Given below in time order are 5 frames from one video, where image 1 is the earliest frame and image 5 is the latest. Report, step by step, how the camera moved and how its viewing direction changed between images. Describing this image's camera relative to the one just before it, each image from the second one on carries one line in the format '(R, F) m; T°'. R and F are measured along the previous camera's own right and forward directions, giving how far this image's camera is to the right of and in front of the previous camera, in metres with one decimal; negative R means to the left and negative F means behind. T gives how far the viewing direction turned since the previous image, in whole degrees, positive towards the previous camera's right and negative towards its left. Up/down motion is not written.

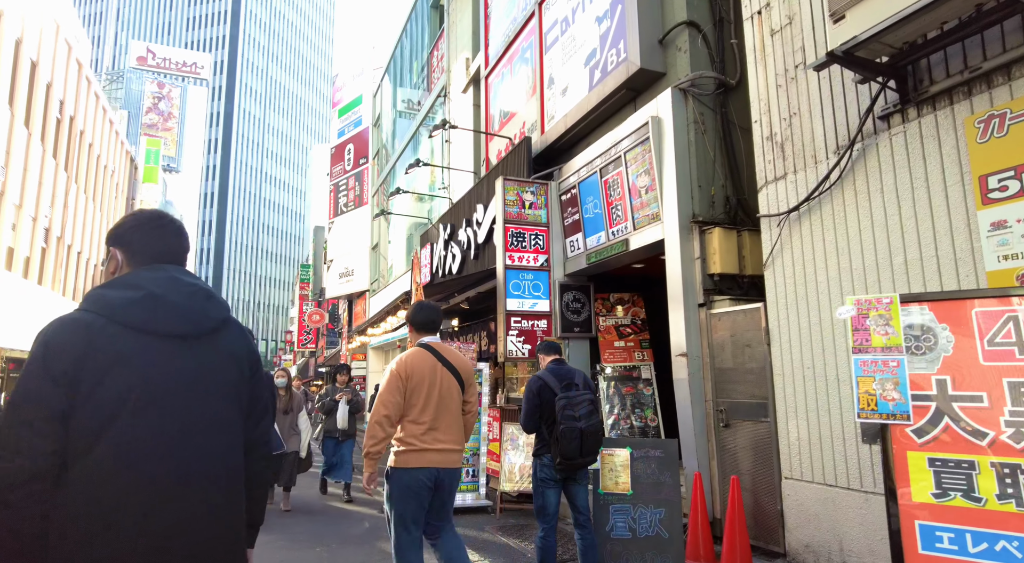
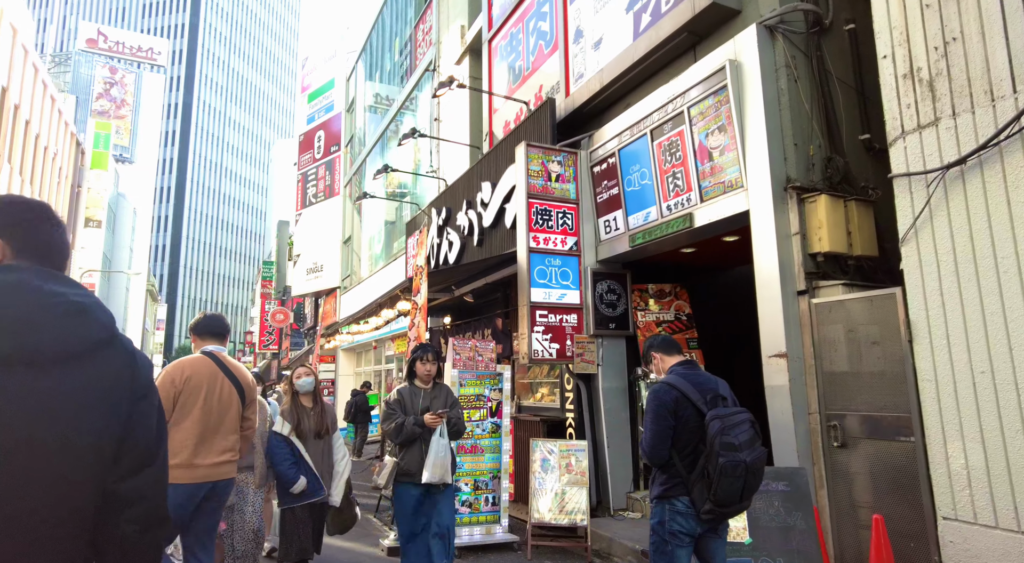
(-0.7, +1.4) m; +3°
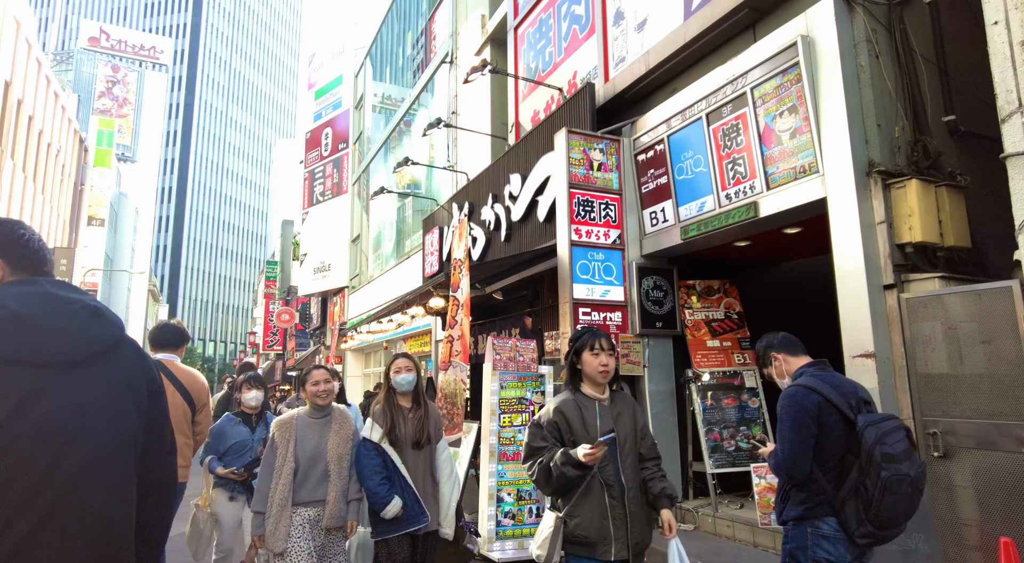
(-0.4, +0.4) m; 0°
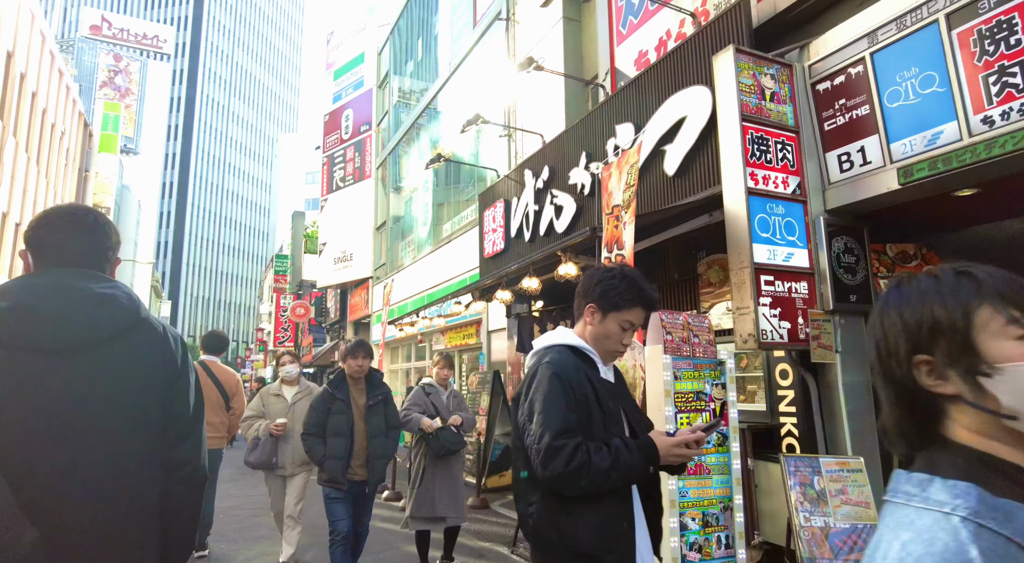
(-1.3, +1.5) m; 0°
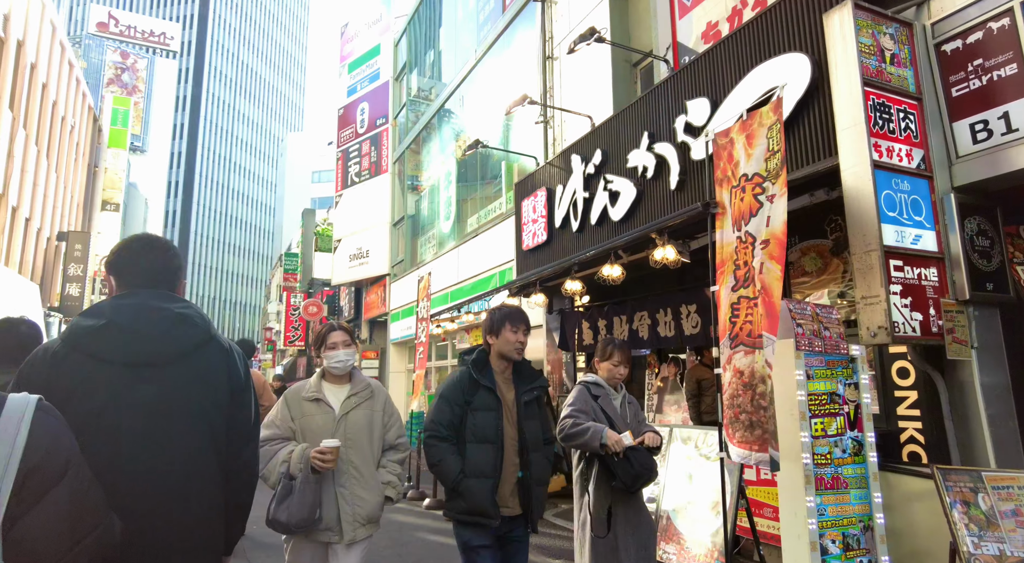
(-0.6, +0.6) m; 0°
